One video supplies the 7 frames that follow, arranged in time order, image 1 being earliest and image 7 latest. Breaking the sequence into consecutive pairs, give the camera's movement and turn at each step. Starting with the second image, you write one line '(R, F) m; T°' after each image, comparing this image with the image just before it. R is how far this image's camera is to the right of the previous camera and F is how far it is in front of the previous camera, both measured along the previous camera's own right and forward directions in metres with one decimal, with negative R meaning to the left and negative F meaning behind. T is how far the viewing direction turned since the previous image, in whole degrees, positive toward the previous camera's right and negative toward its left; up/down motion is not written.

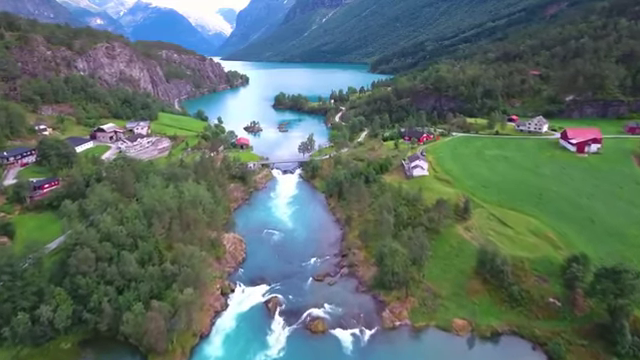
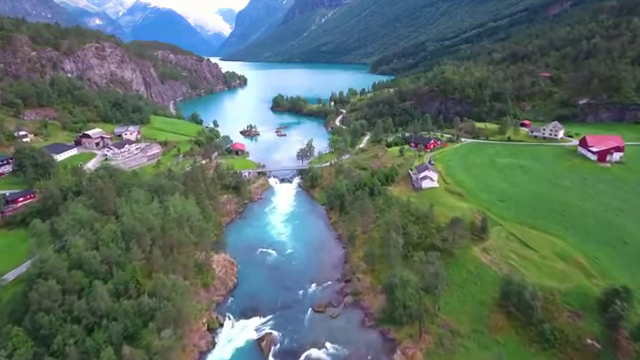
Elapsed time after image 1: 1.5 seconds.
(-0.1, +5.5) m; 0°
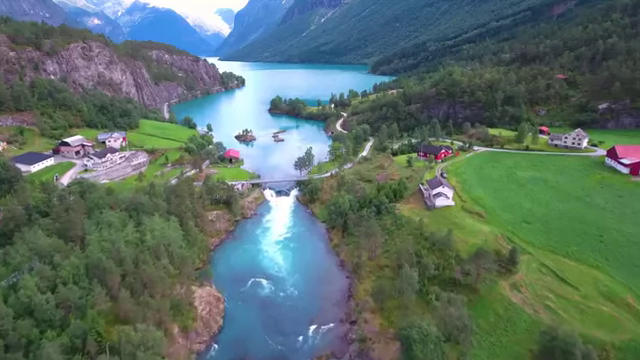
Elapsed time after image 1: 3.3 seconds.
(-0.1, +6.9) m; 0°
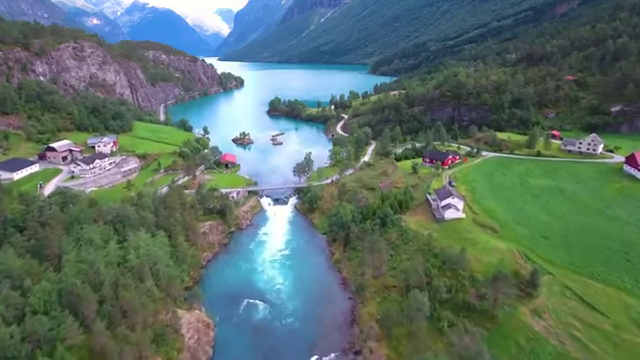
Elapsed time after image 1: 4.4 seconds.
(0.0, +3.9) m; 0°
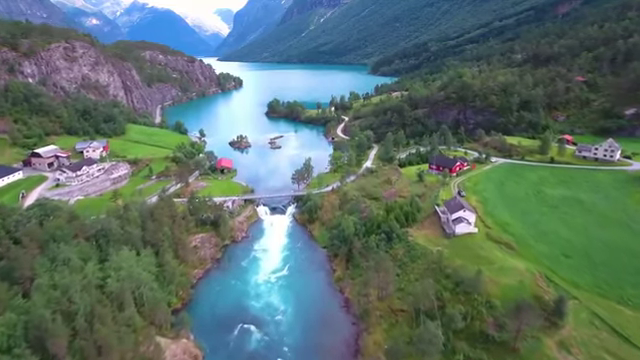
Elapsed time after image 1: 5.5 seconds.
(0.0, +3.9) m; 0°
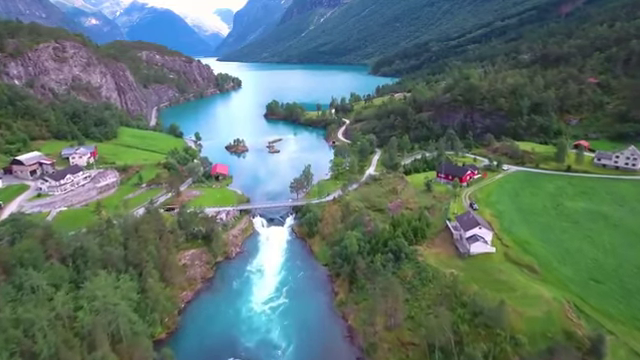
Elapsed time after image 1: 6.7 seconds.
(-0.1, +4.3) m; 0°
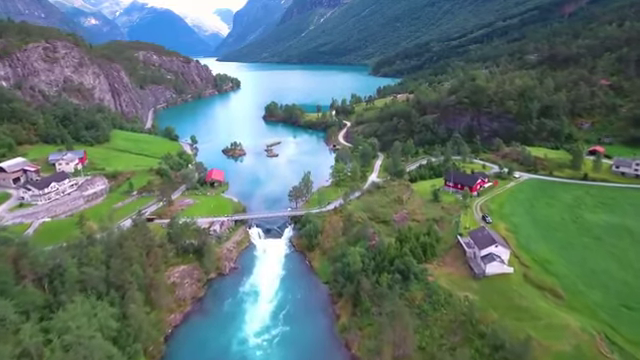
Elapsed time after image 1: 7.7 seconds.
(-0.1, +3.7) m; 0°
